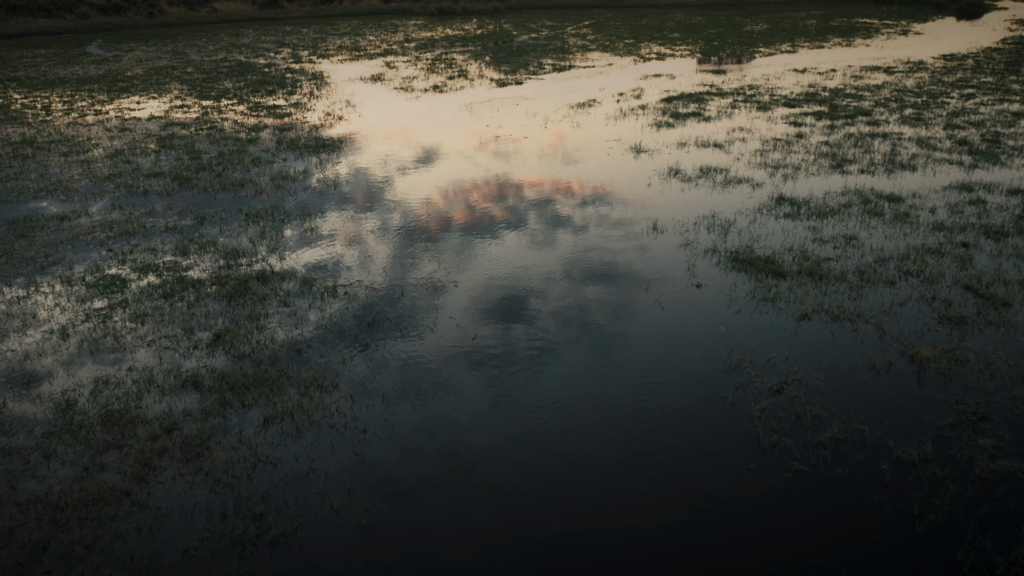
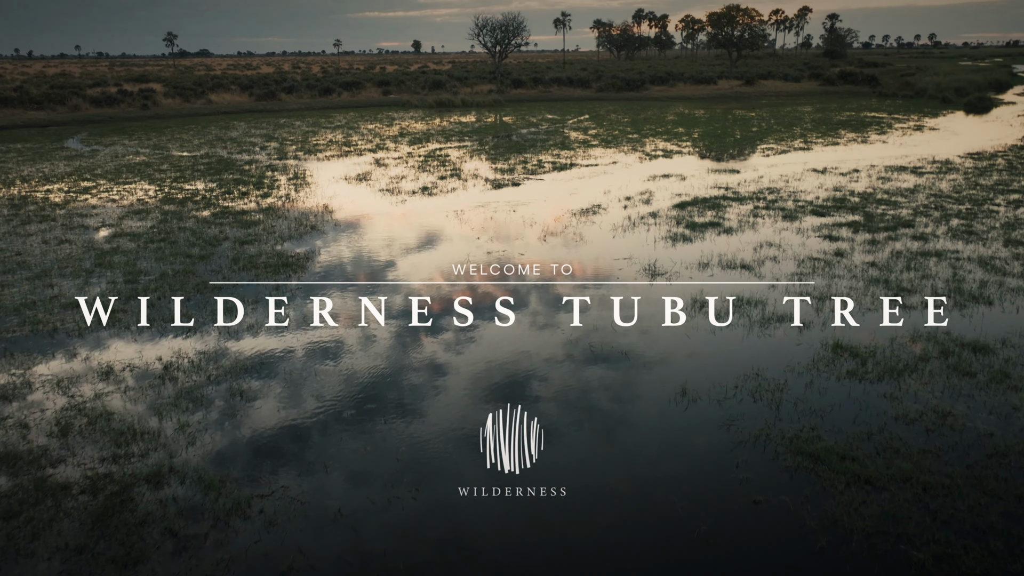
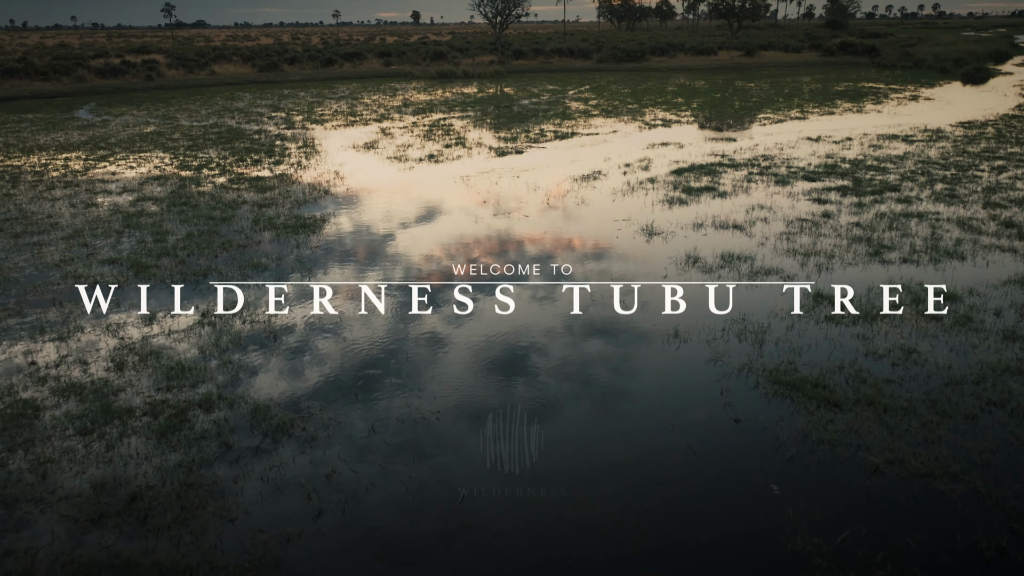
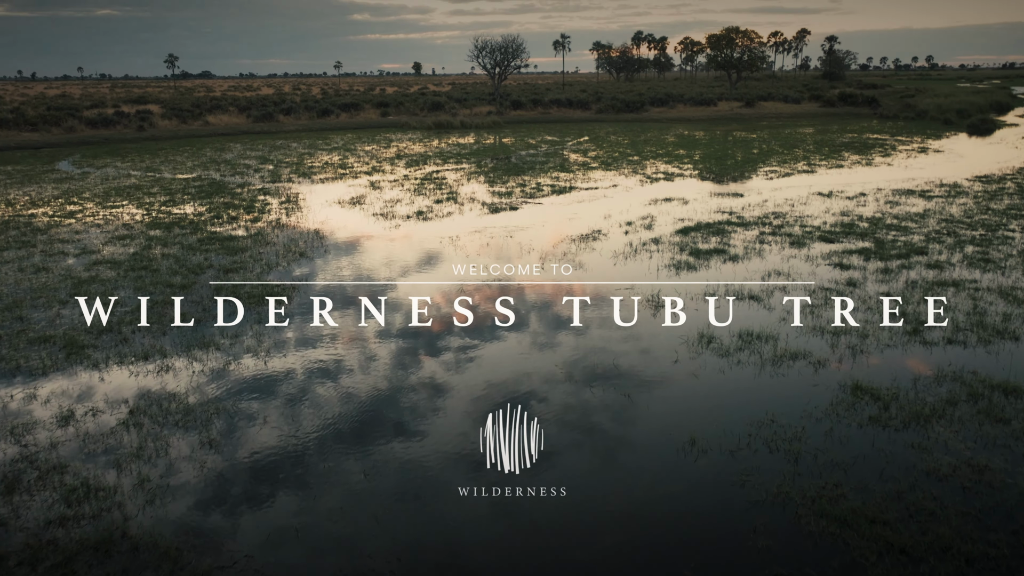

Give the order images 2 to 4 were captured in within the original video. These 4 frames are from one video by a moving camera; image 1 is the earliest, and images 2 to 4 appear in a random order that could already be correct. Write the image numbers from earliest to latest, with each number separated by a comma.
3, 2, 4
